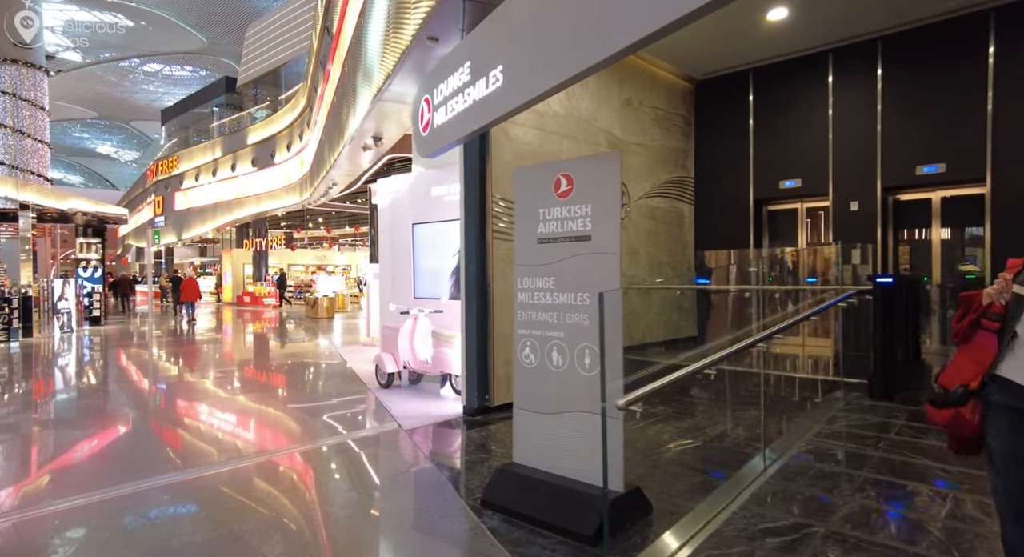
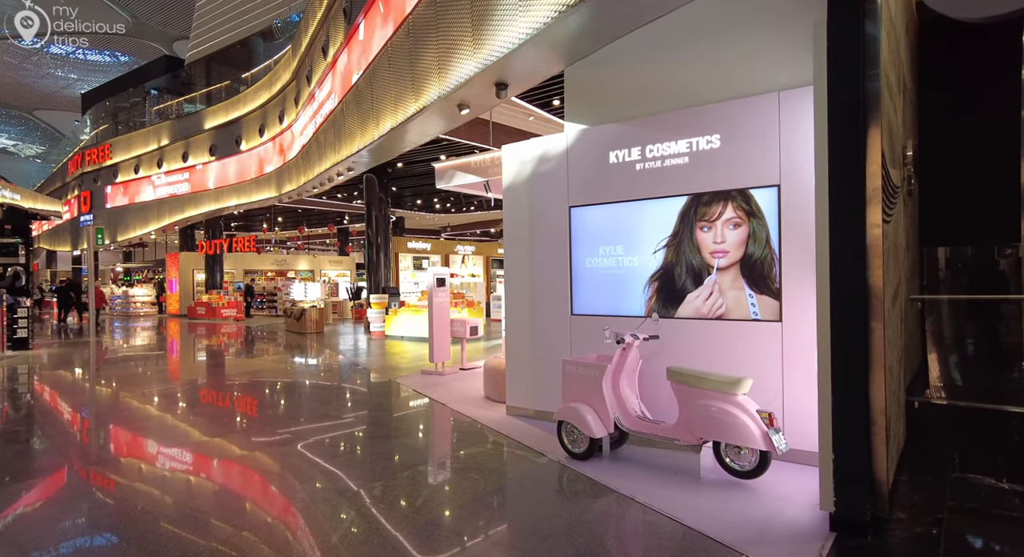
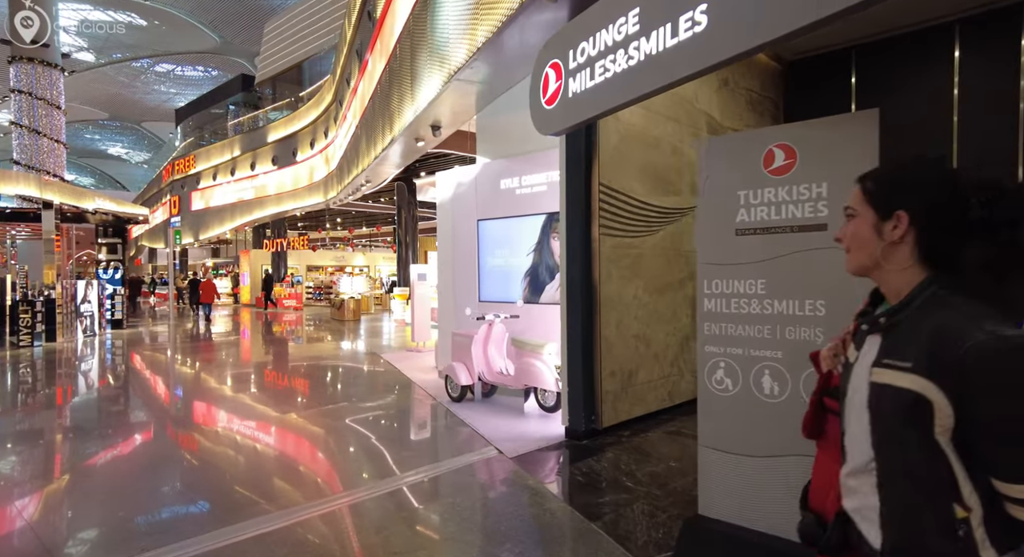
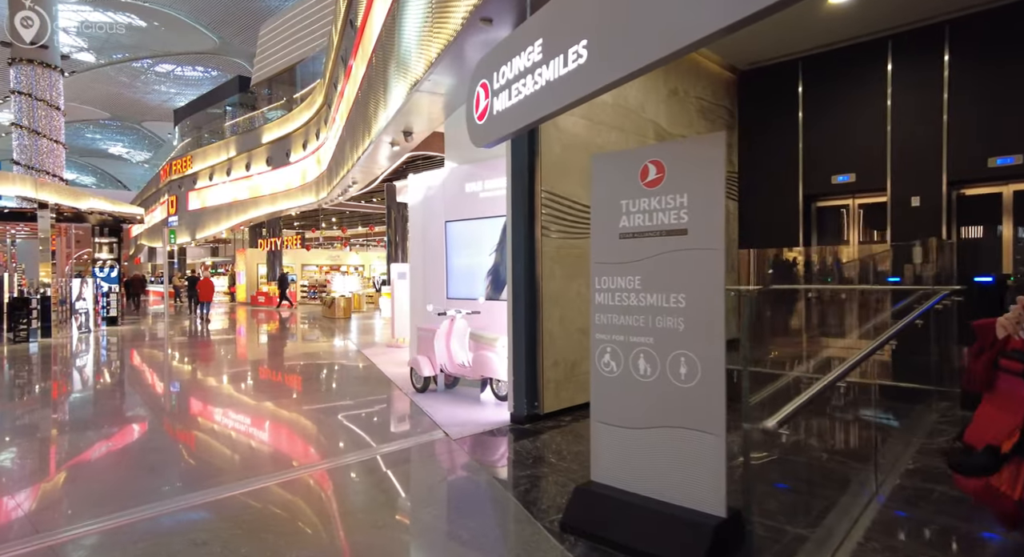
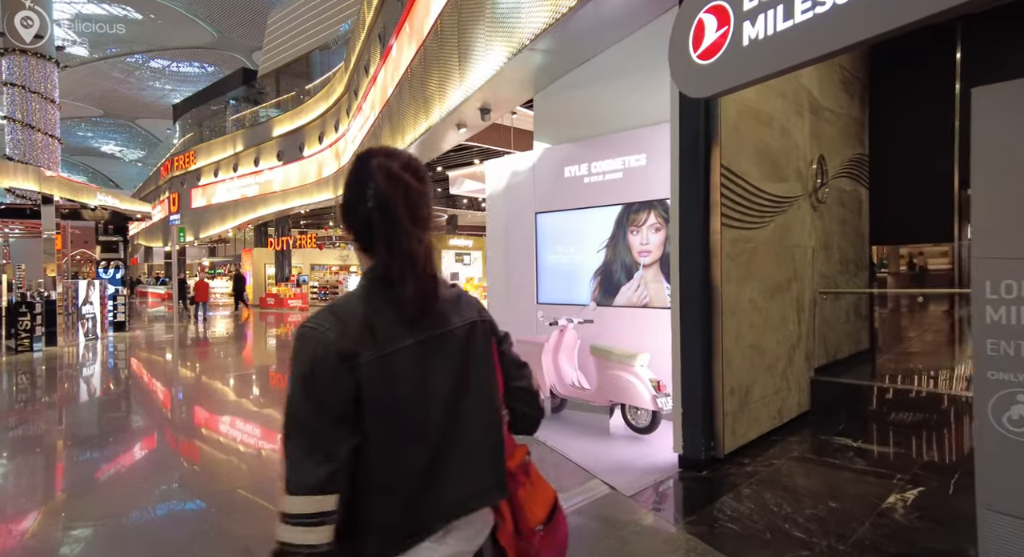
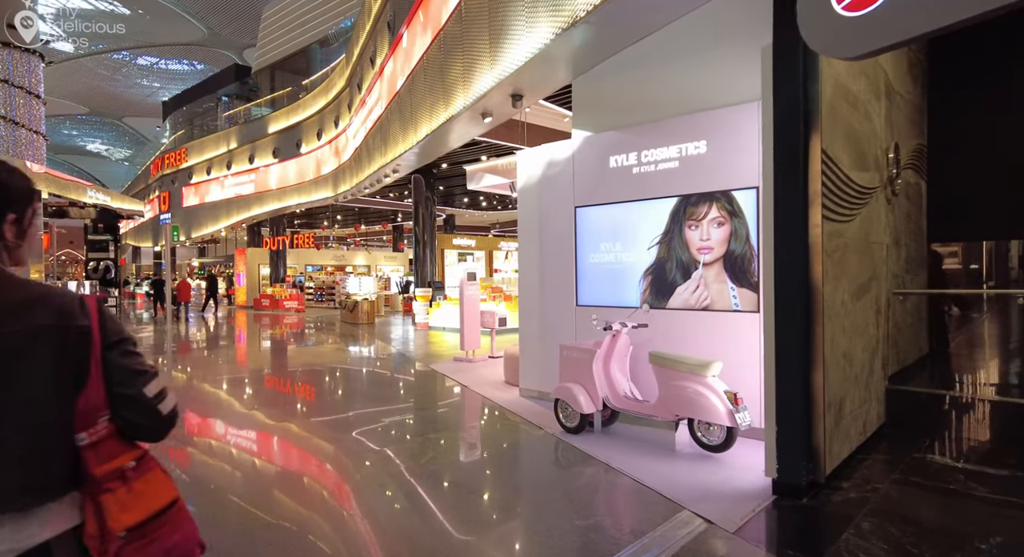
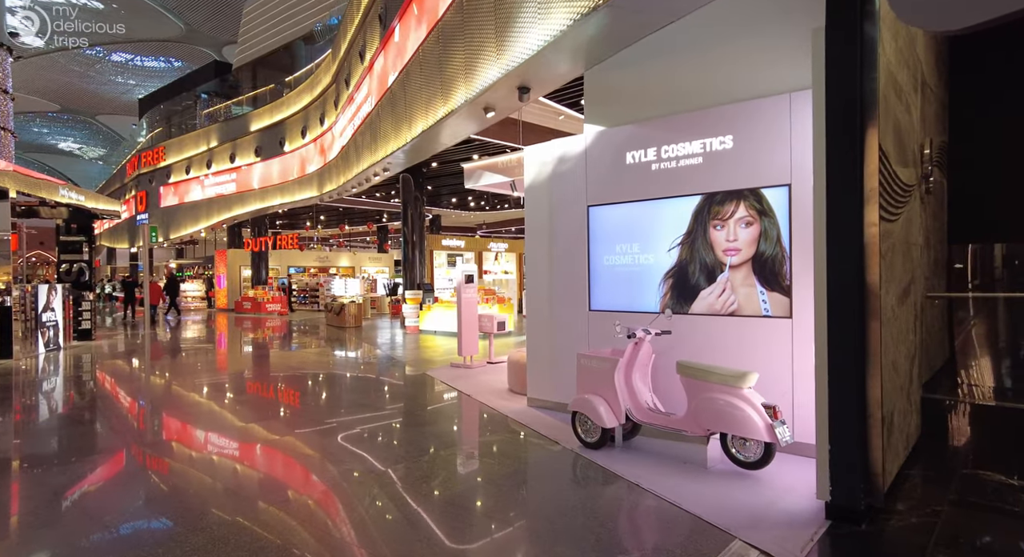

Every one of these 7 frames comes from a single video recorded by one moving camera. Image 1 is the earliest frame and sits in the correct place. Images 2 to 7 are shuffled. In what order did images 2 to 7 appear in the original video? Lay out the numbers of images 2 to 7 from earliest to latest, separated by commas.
4, 3, 5, 6, 7, 2
